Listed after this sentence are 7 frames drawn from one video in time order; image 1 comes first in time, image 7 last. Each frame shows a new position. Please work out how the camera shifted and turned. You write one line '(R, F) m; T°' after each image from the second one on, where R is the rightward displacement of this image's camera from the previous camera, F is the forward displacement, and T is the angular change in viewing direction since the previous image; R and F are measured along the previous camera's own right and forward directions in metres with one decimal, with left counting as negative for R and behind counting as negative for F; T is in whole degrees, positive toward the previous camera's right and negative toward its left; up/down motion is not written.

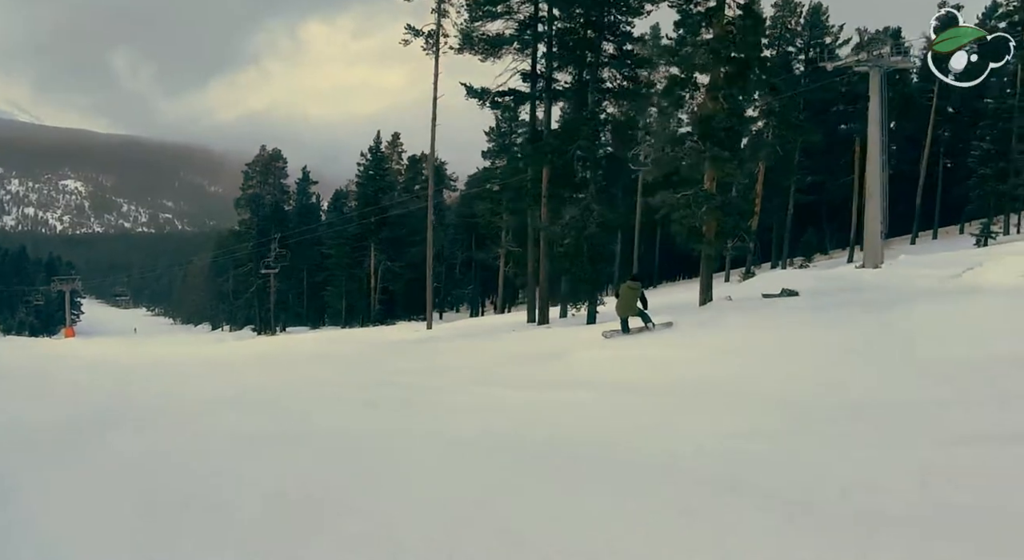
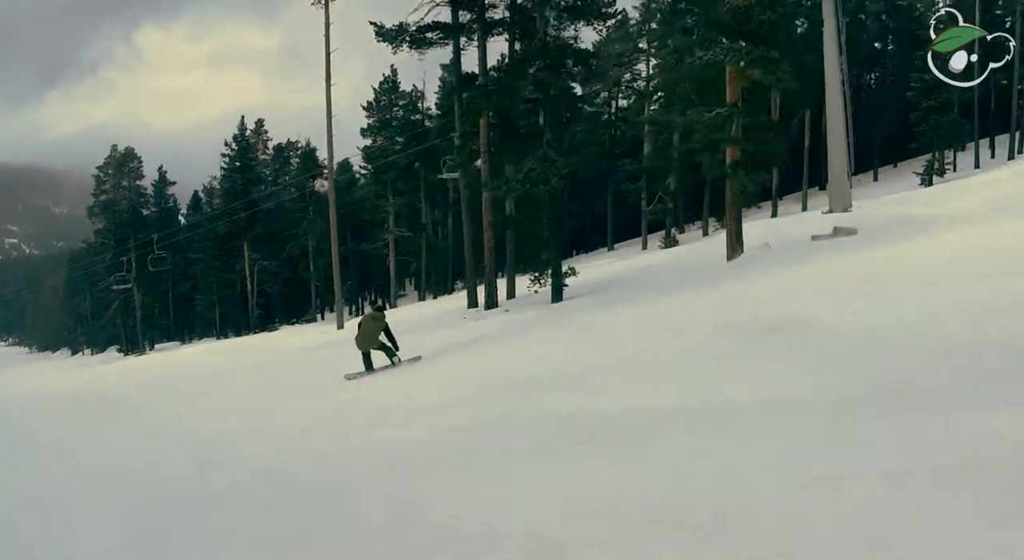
(-1.9, +4.9) m; +9°
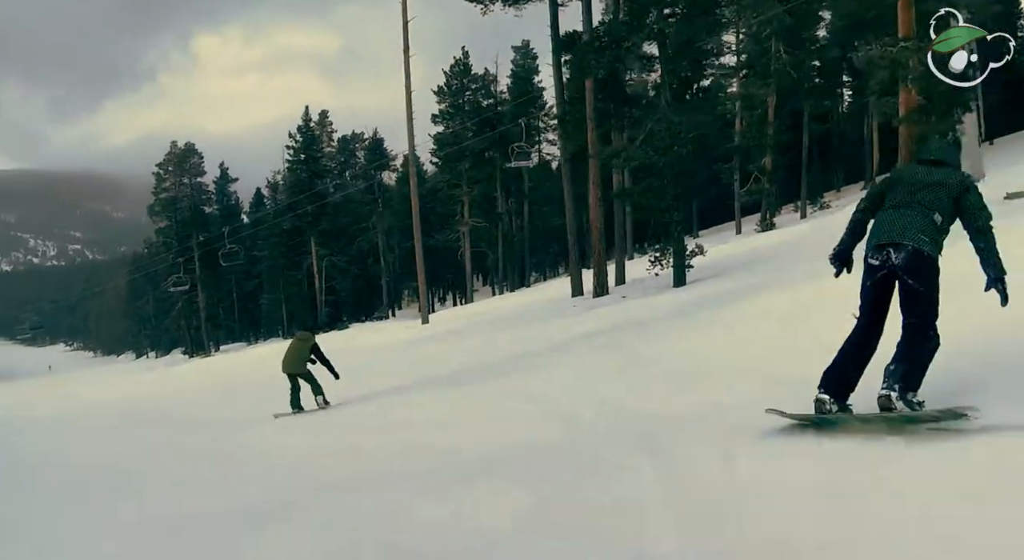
(-1.5, +2.4) m; -4°
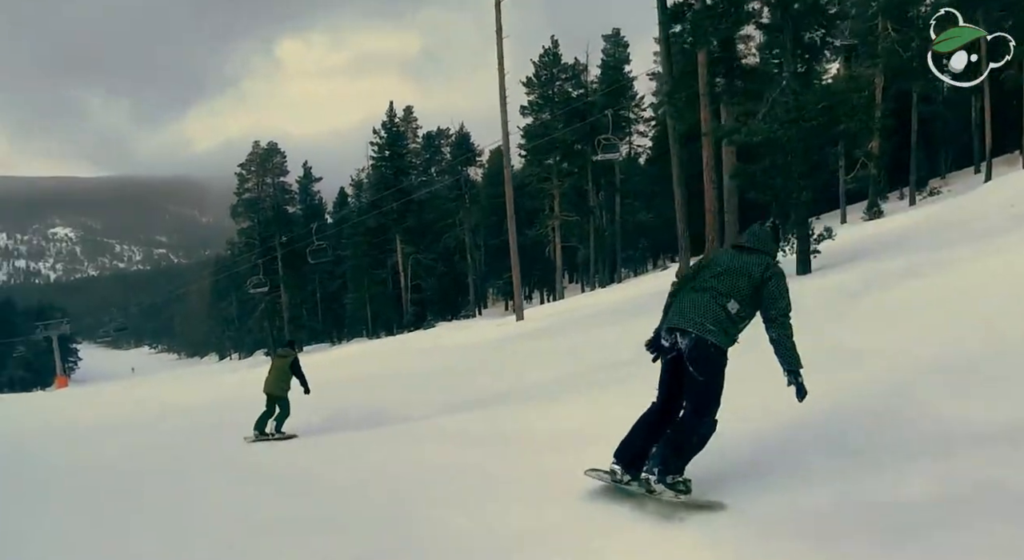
(-0.5, +1.4) m; -6°
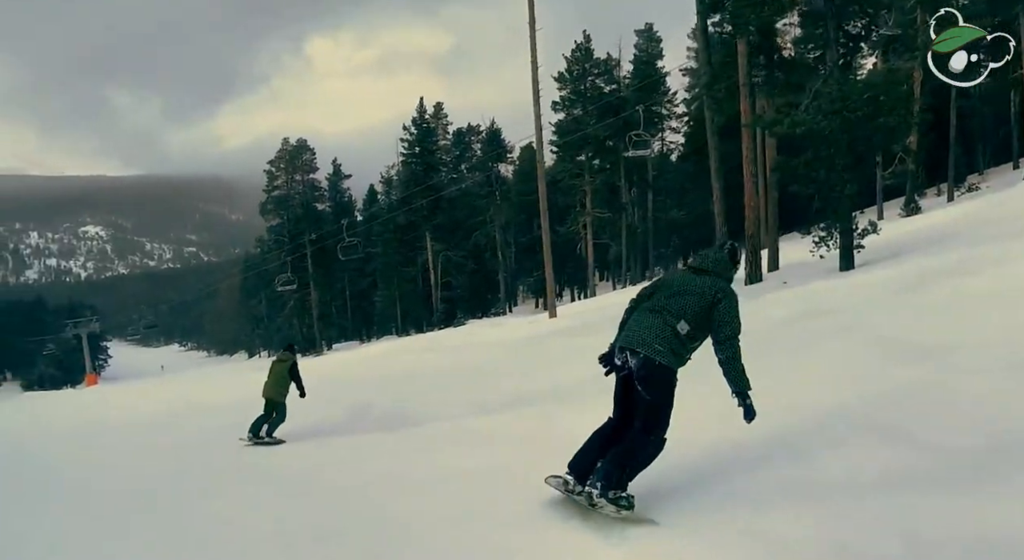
(-0.1, +0.4) m; -2°
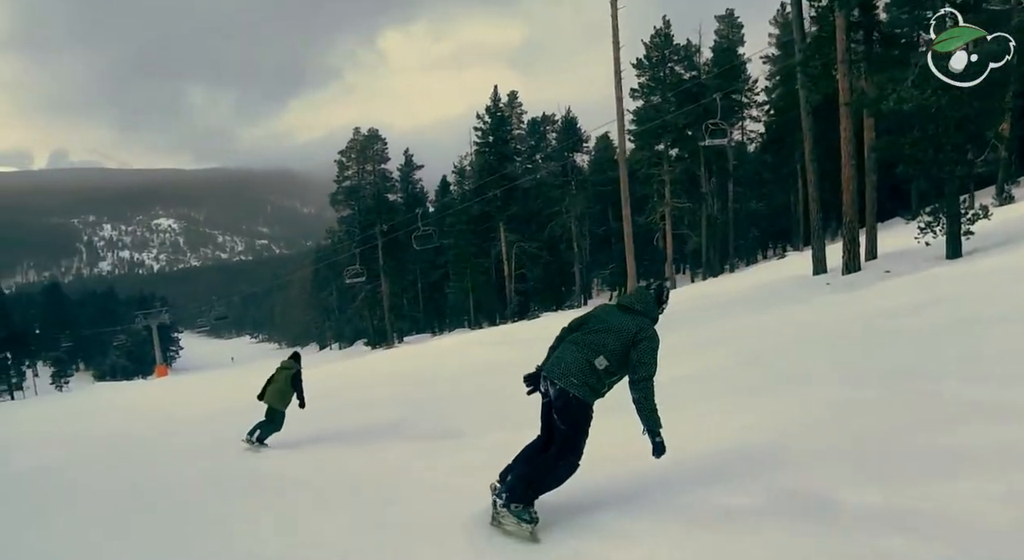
(-0.2, +0.7) m; -5°
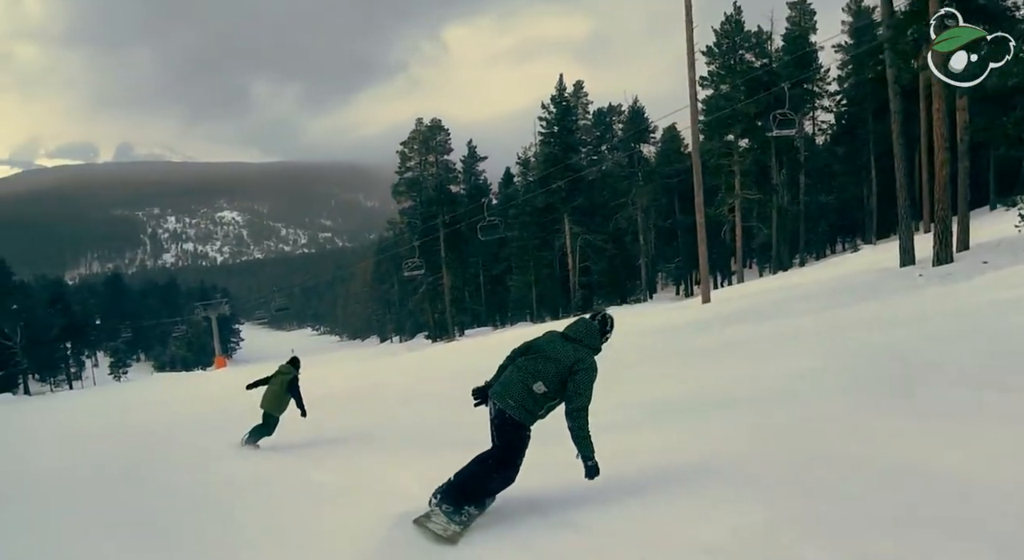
(-0.1, +0.5) m; -5°
